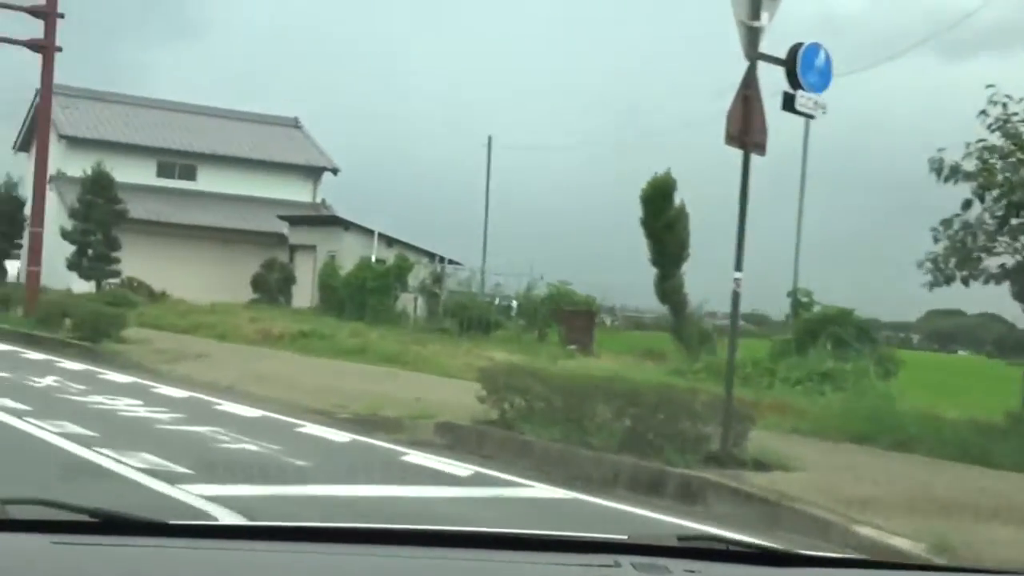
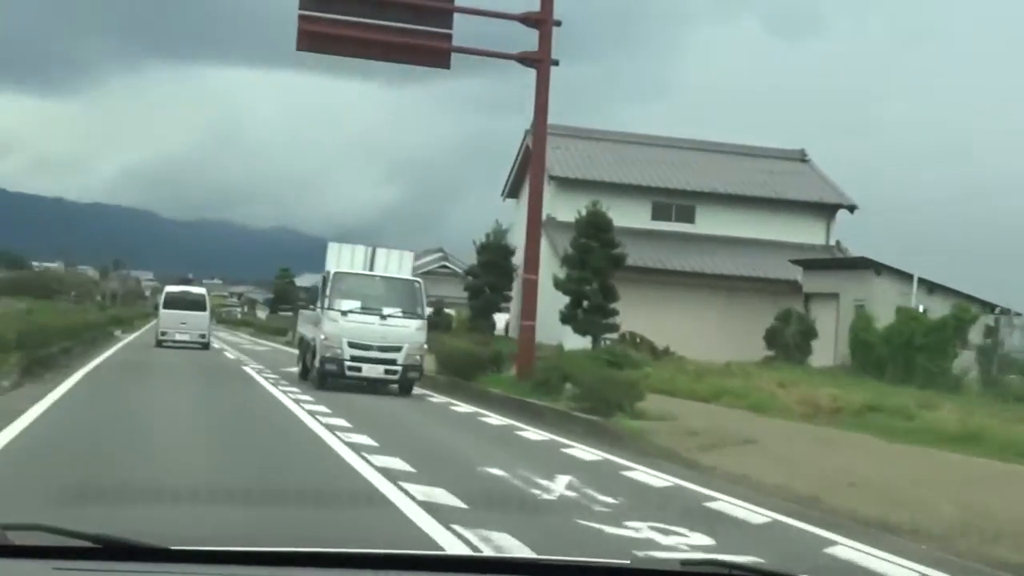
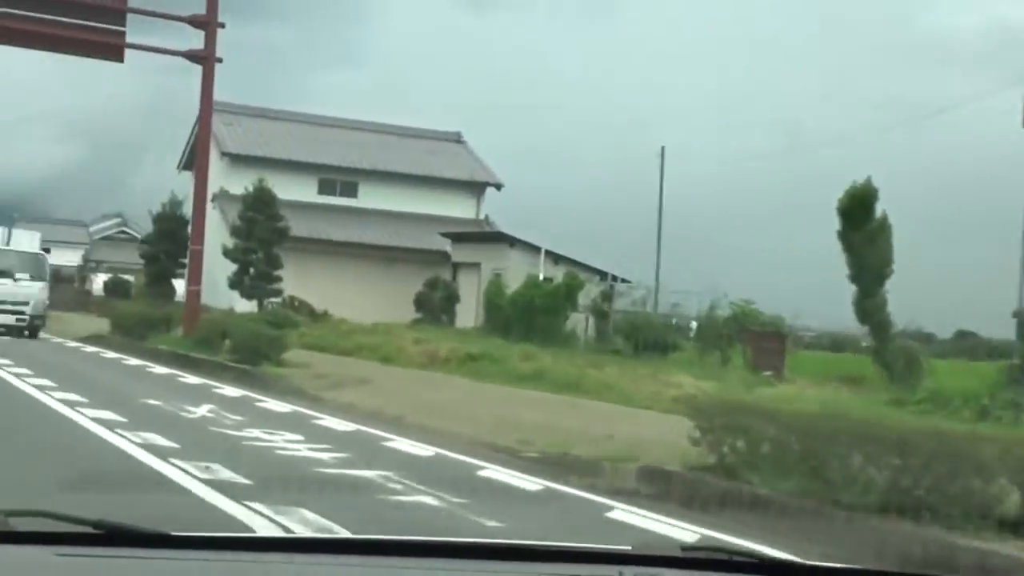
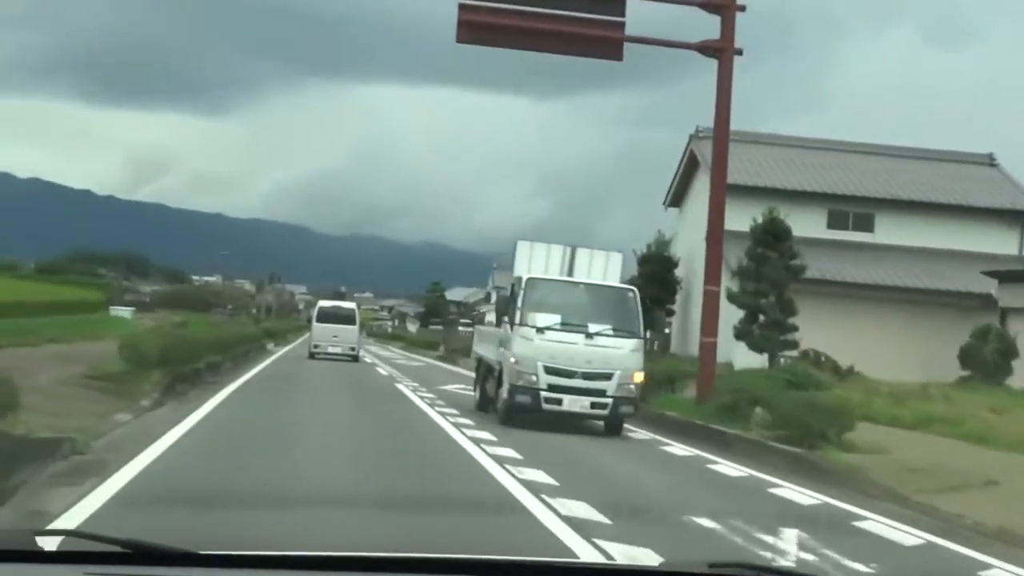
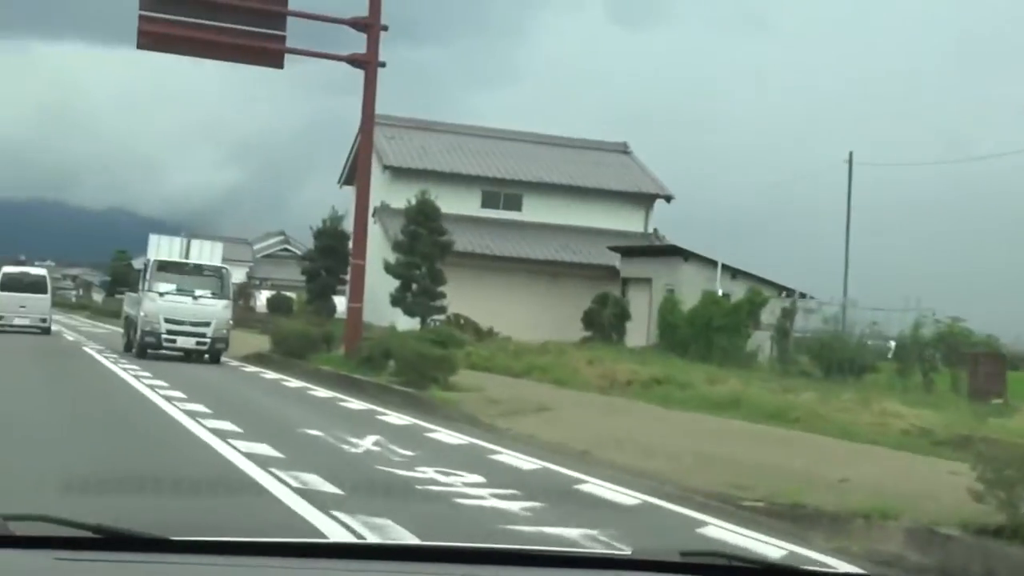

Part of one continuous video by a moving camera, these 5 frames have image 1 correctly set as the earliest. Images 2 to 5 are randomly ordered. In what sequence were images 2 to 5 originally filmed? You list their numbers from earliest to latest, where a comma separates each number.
3, 5, 2, 4
